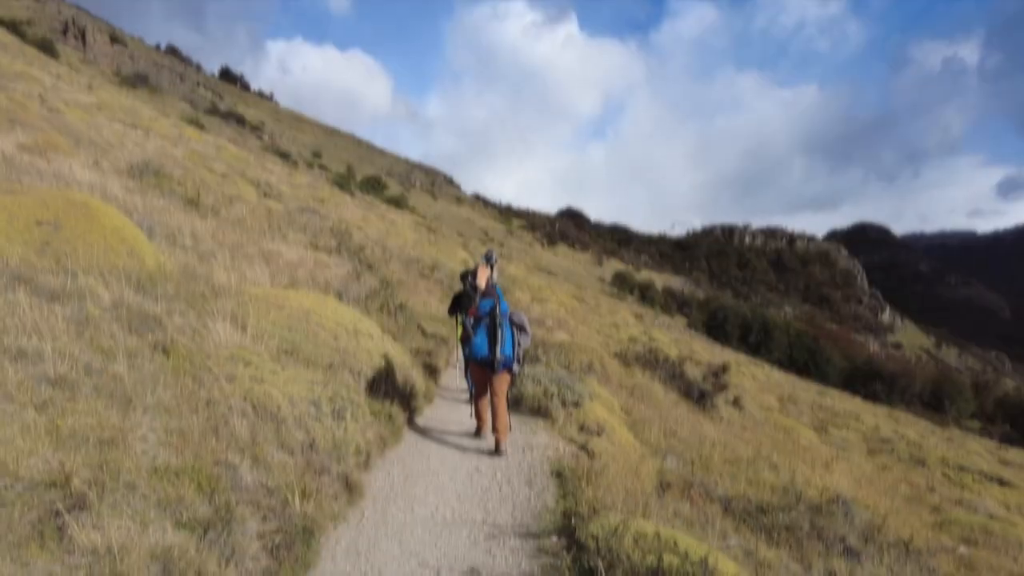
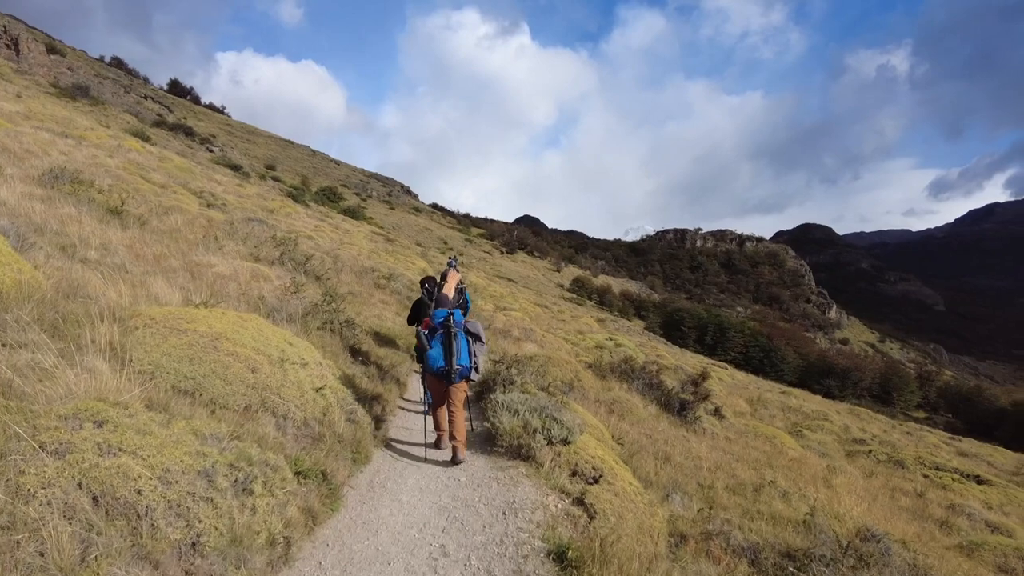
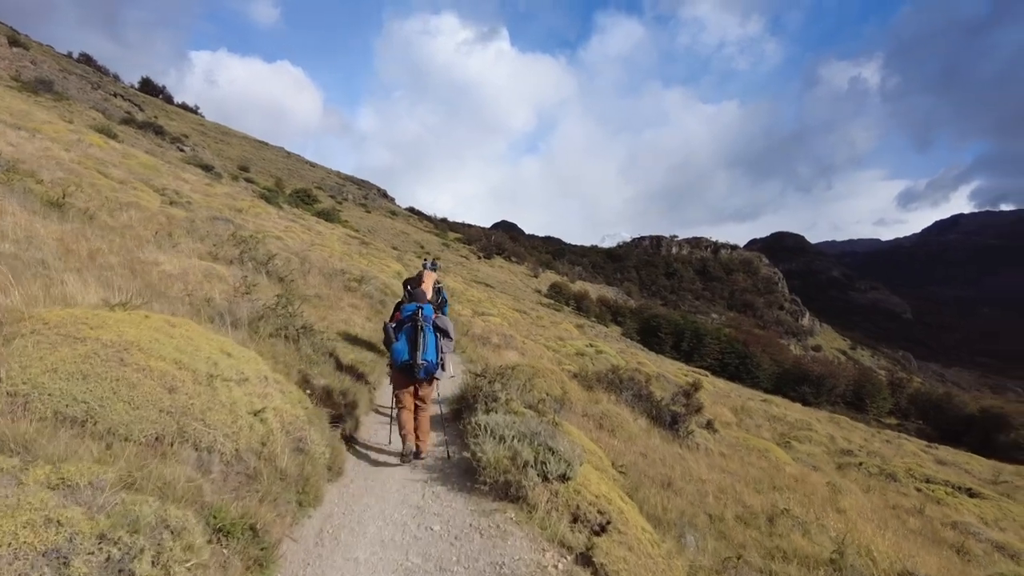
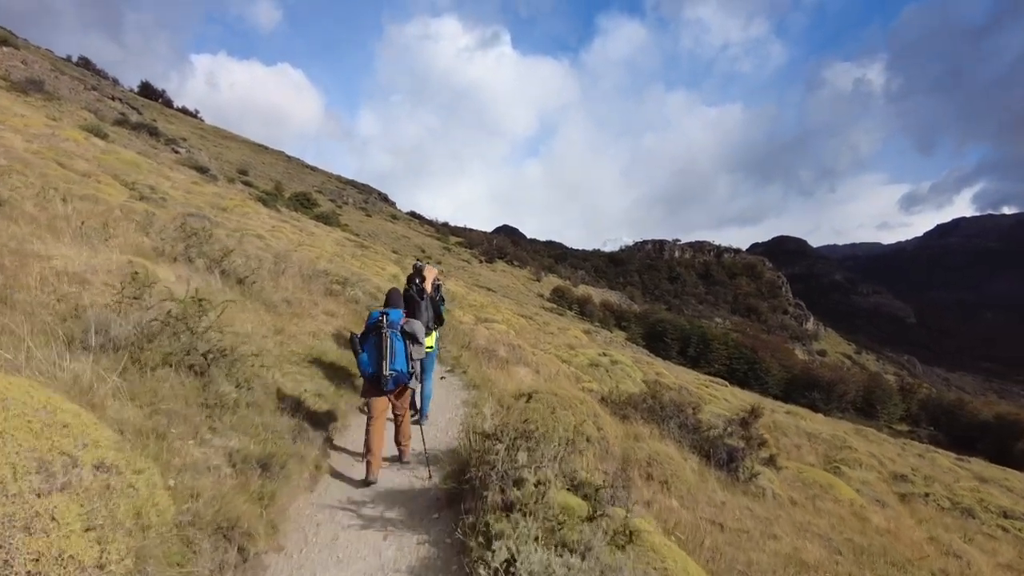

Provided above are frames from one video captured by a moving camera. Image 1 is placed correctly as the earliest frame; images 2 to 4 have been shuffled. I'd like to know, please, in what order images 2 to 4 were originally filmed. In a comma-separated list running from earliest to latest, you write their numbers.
2, 3, 4
